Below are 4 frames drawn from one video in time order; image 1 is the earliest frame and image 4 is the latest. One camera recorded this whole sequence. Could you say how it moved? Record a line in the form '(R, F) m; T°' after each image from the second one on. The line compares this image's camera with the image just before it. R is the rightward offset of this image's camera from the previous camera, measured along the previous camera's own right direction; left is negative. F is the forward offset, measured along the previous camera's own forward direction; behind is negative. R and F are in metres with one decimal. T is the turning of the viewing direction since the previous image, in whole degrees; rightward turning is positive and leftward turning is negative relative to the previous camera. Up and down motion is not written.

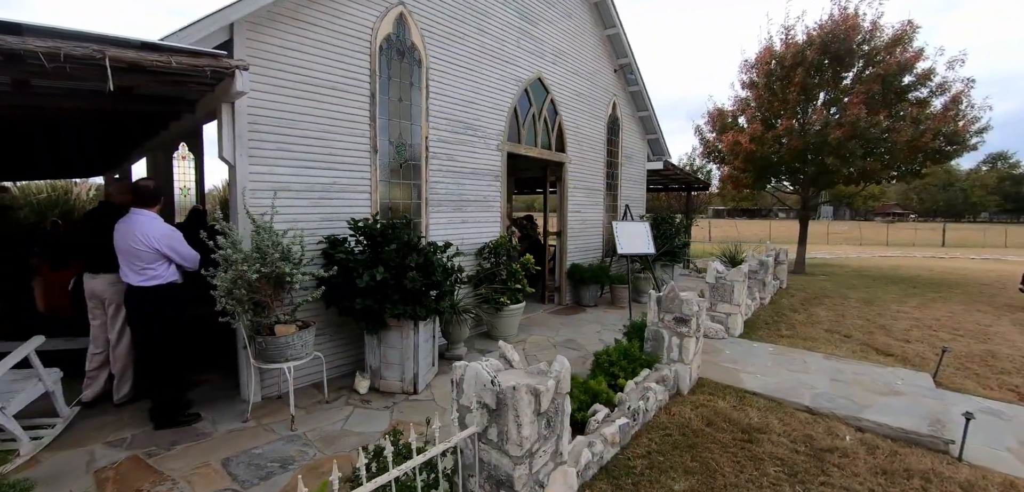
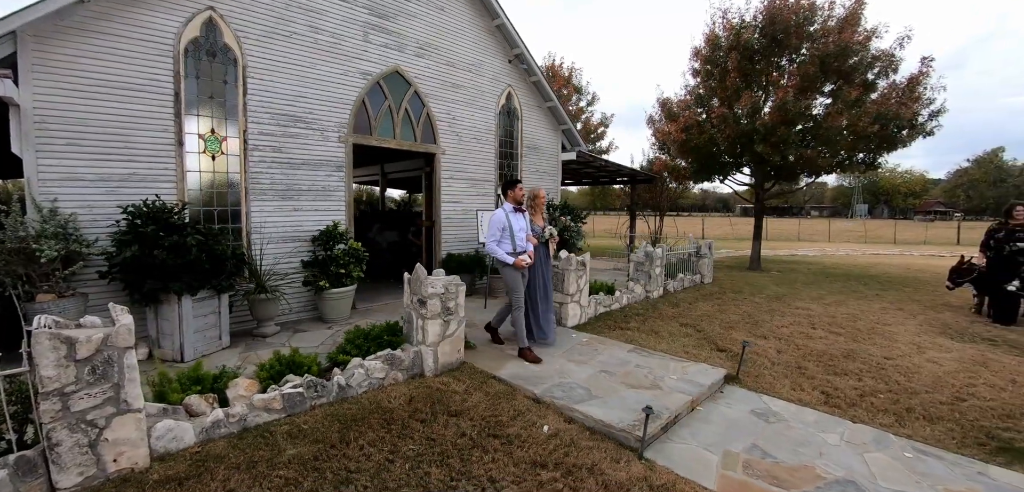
(+3.0, +0.1) m; -8°
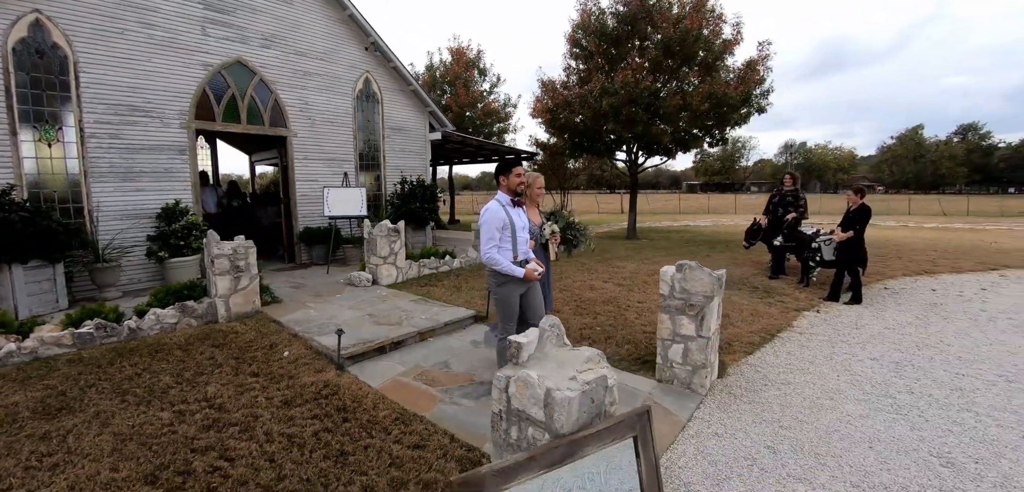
(+2.6, -1.0) m; +1°
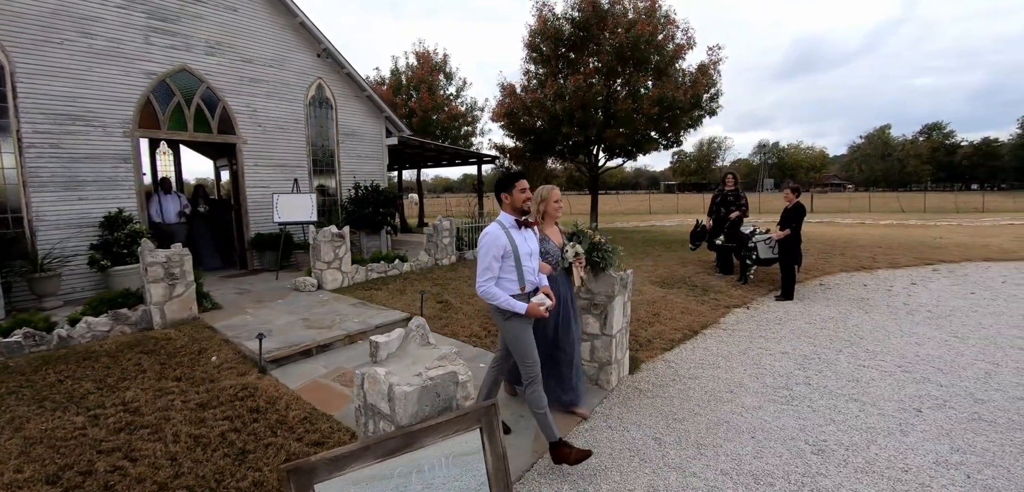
(+0.8, -0.2) m; +1°
